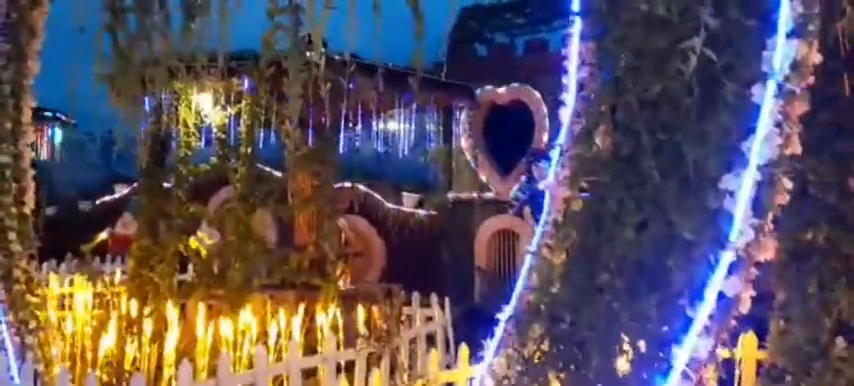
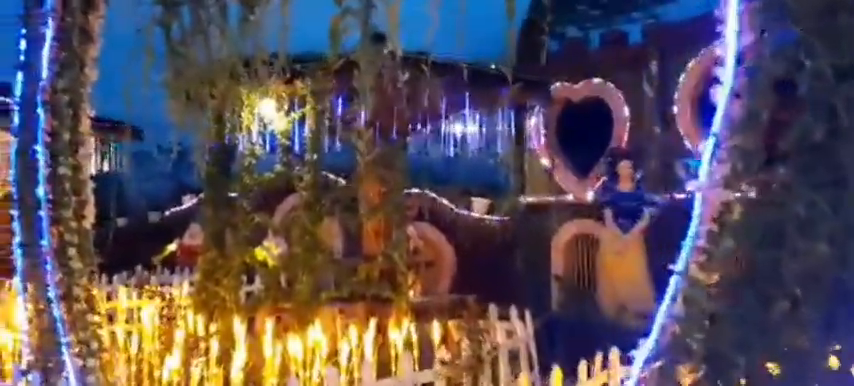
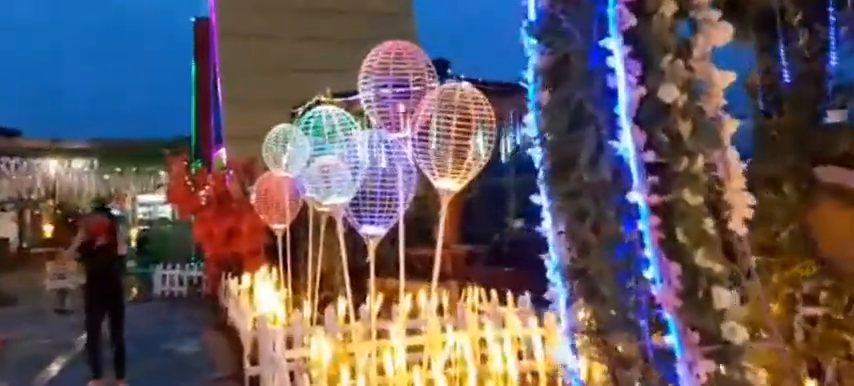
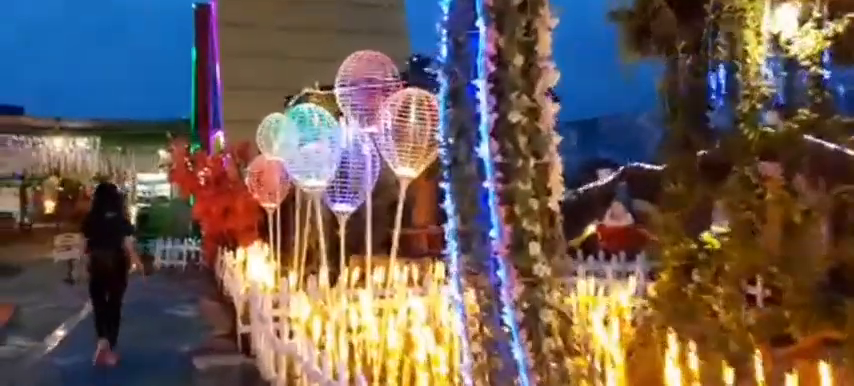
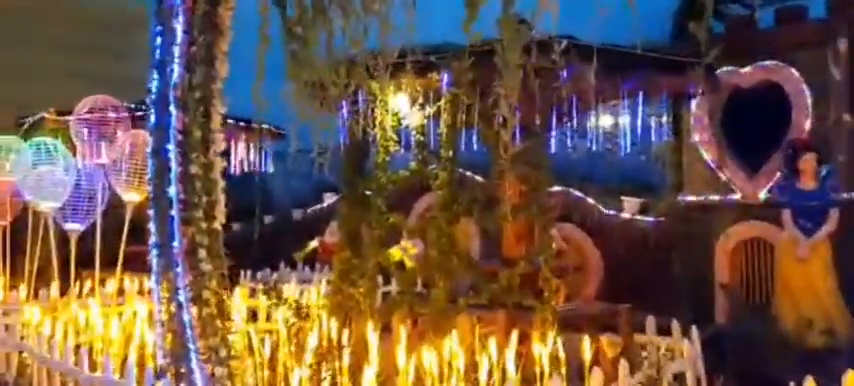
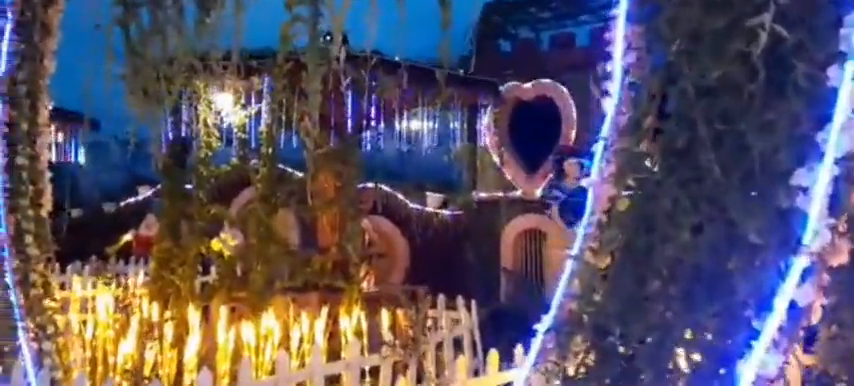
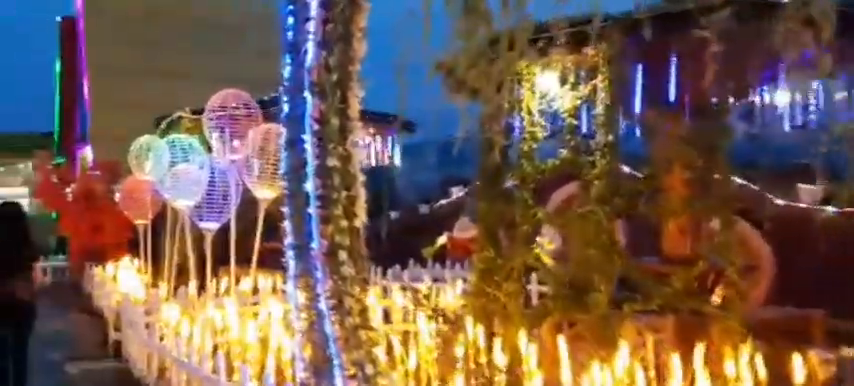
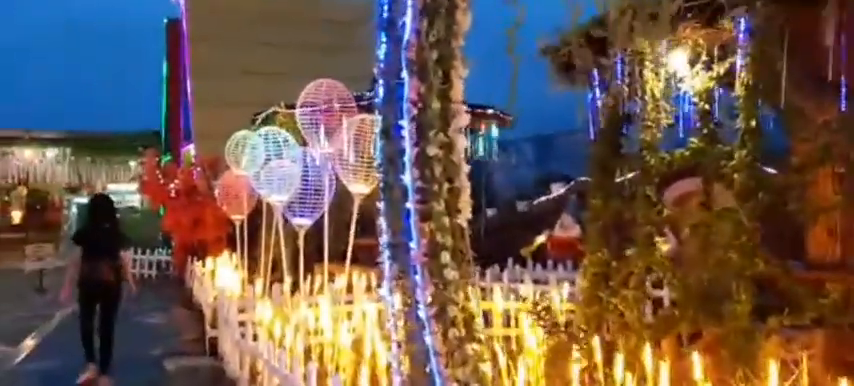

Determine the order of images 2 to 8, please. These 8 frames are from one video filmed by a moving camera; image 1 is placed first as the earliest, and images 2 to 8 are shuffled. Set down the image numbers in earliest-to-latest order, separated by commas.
6, 2, 5, 7, 8, 4, 3
